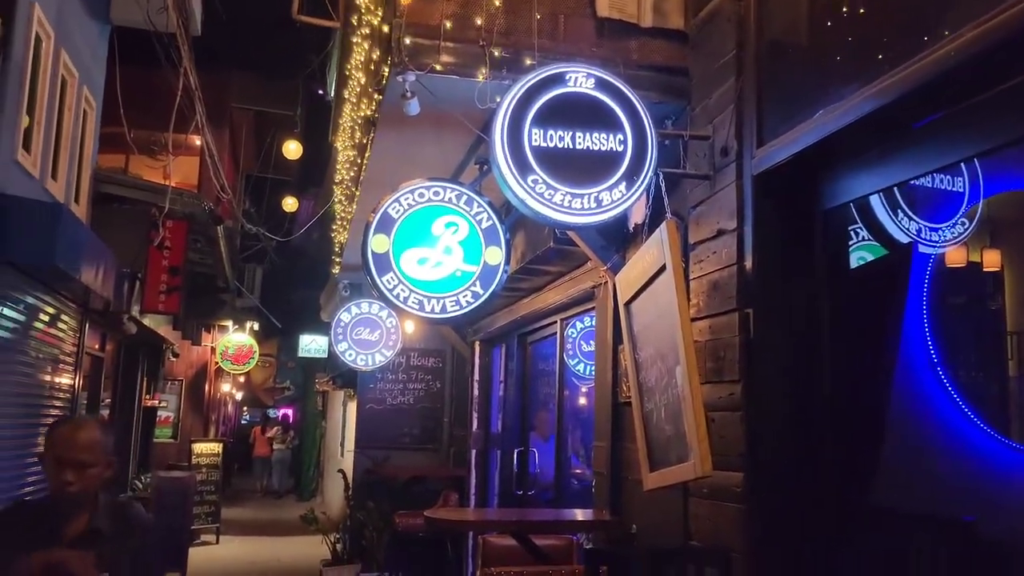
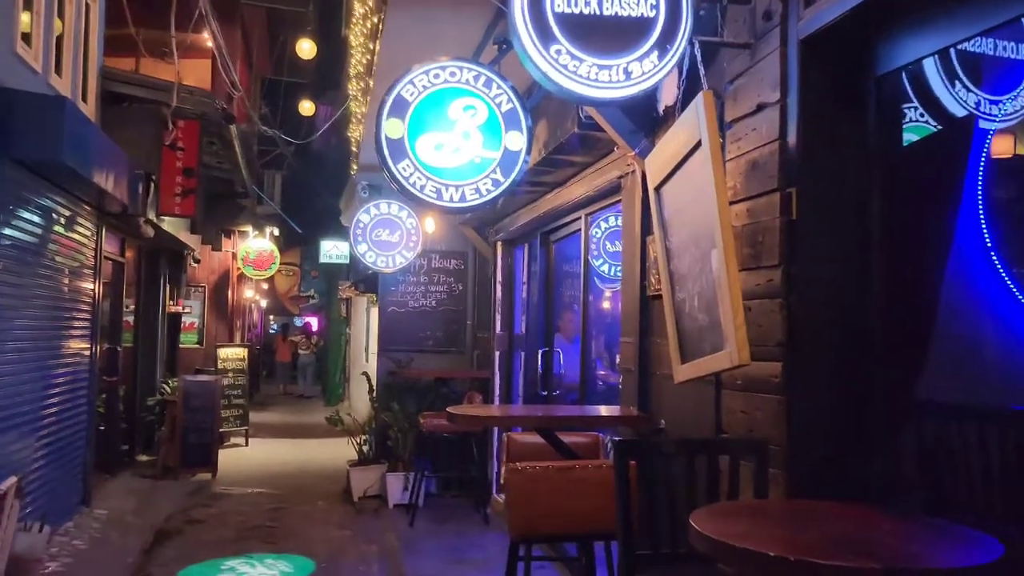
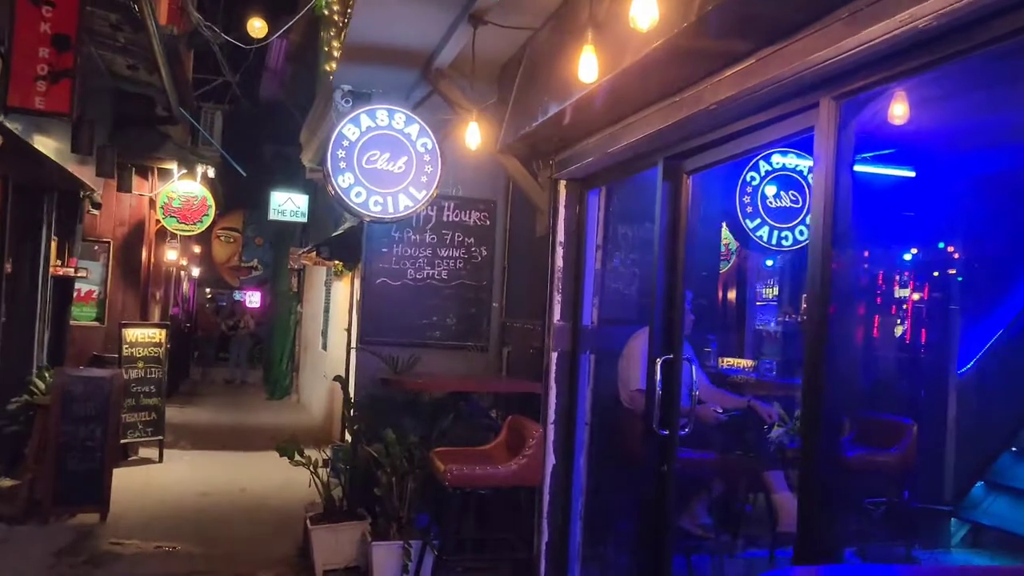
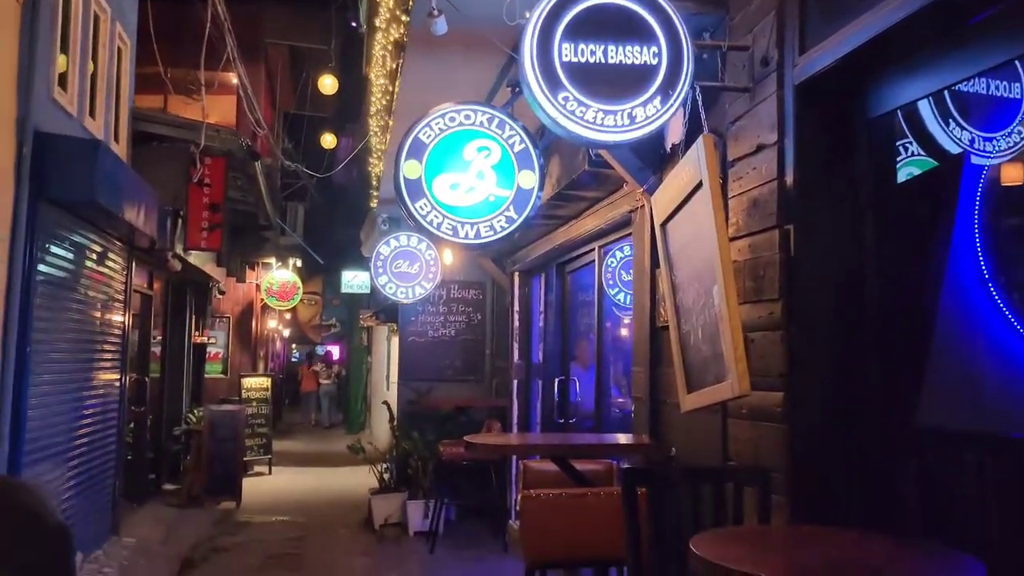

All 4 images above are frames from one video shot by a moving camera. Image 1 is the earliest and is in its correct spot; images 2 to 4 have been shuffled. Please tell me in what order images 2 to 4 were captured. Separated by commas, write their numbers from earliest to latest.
4, 2, 3
